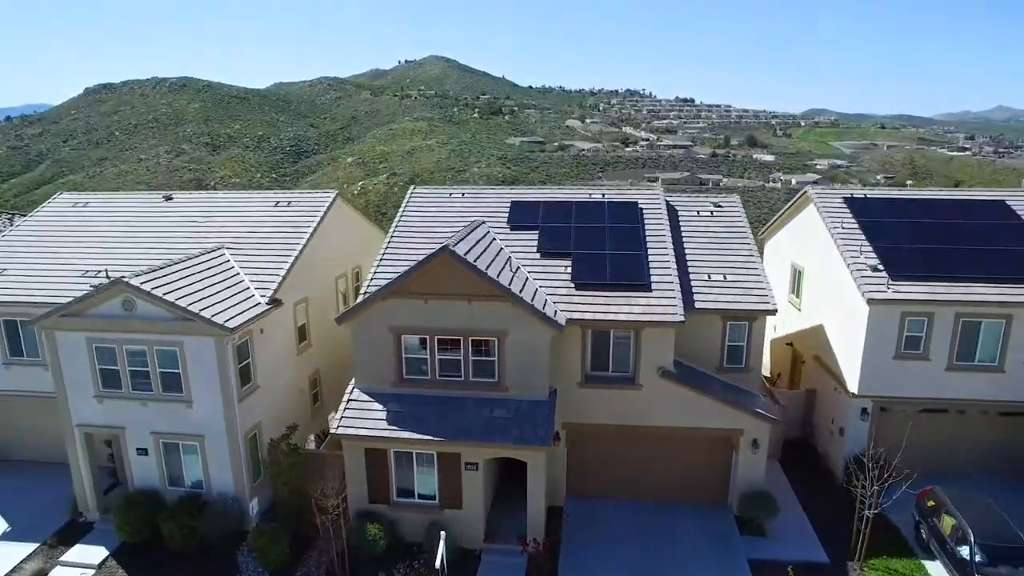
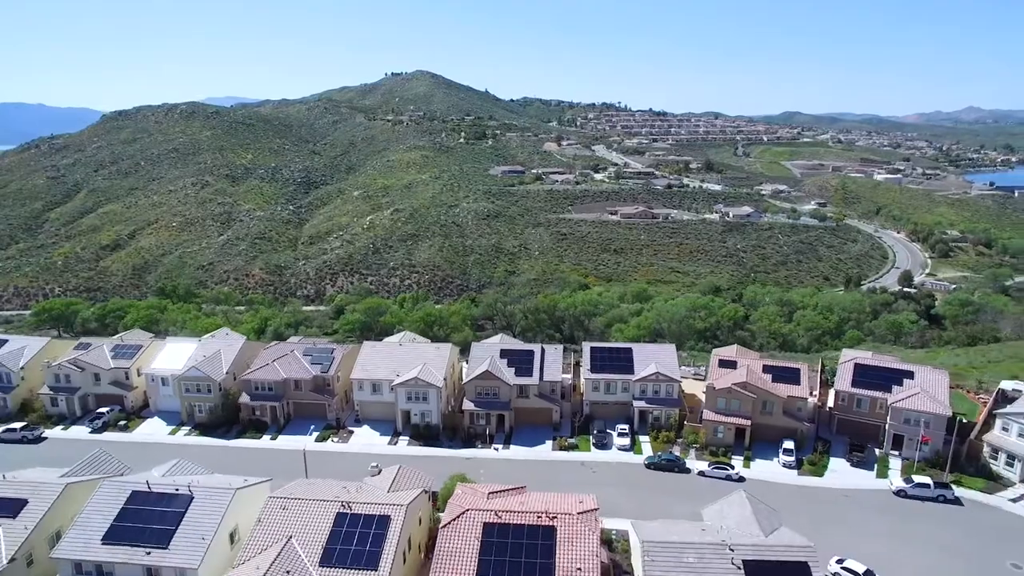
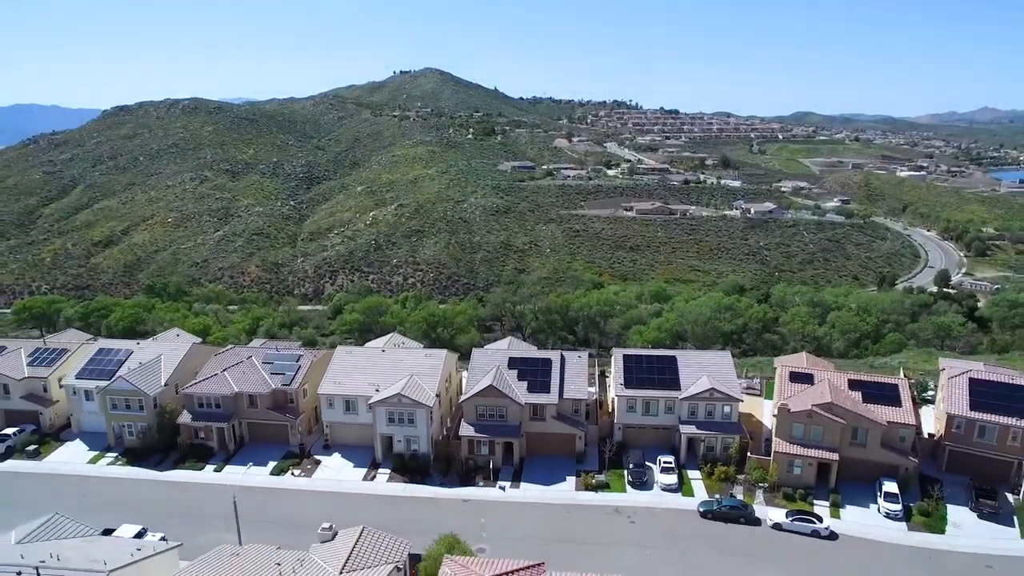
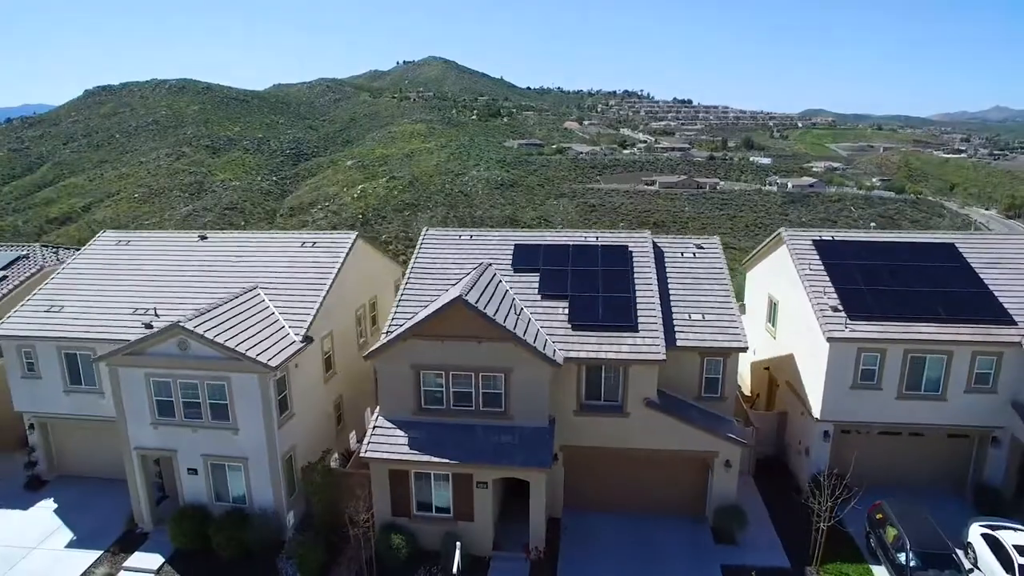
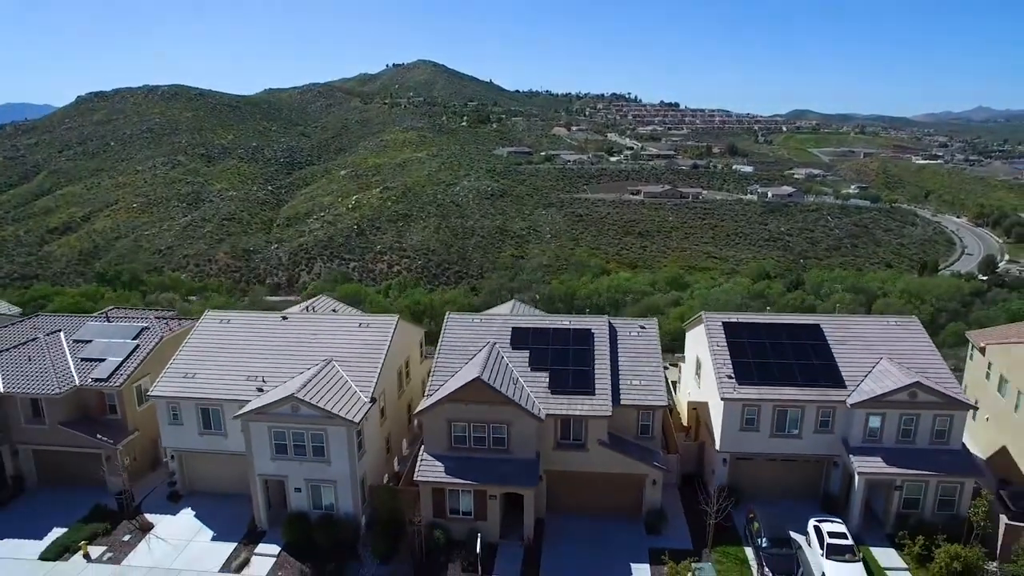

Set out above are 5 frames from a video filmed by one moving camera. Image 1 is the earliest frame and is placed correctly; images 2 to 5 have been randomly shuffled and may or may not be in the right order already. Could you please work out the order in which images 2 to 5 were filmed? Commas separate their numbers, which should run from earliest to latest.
4, 5, 3, 2
